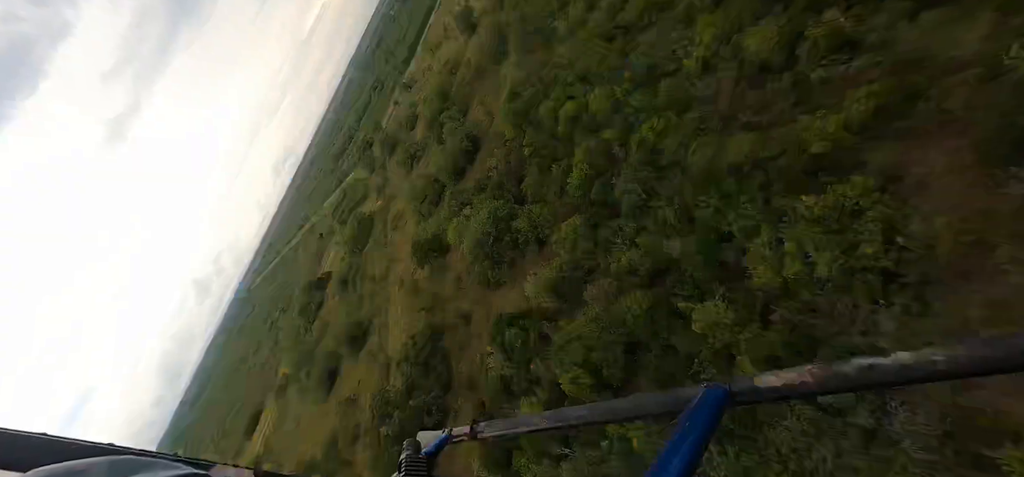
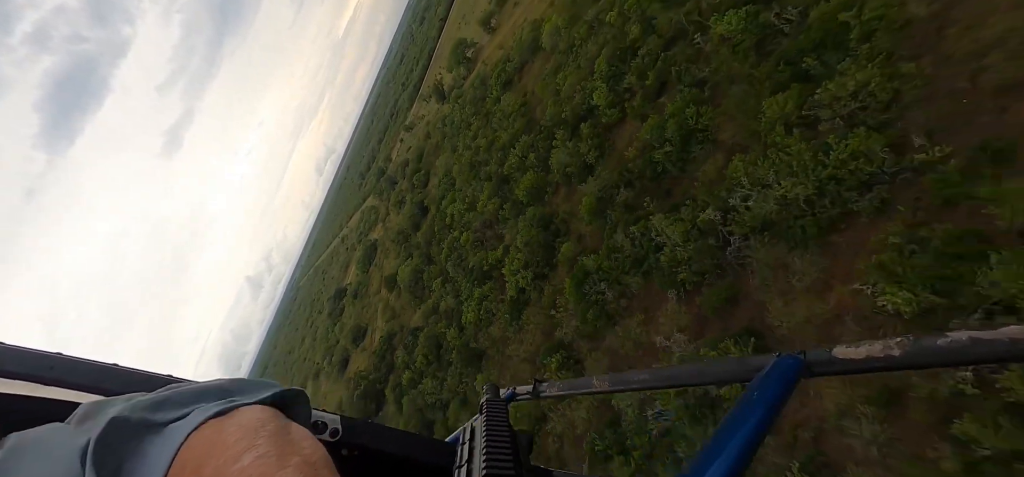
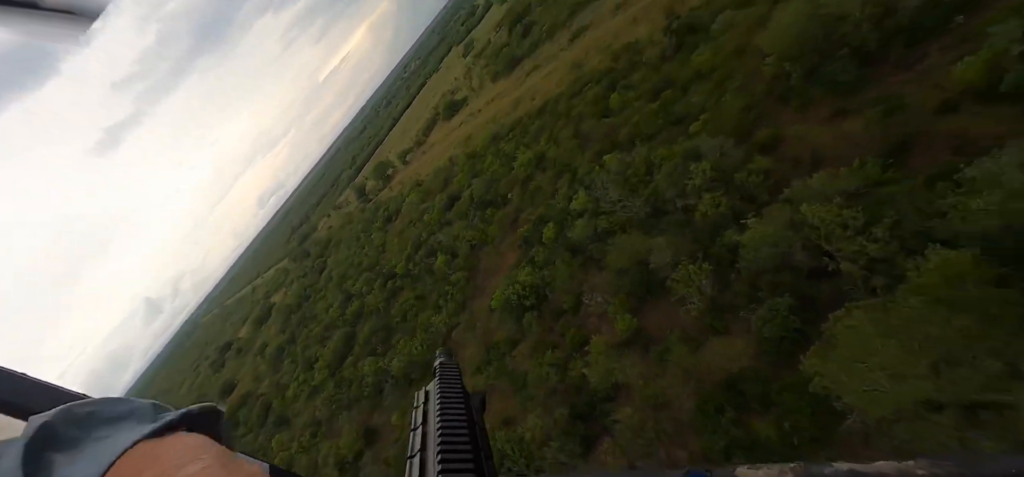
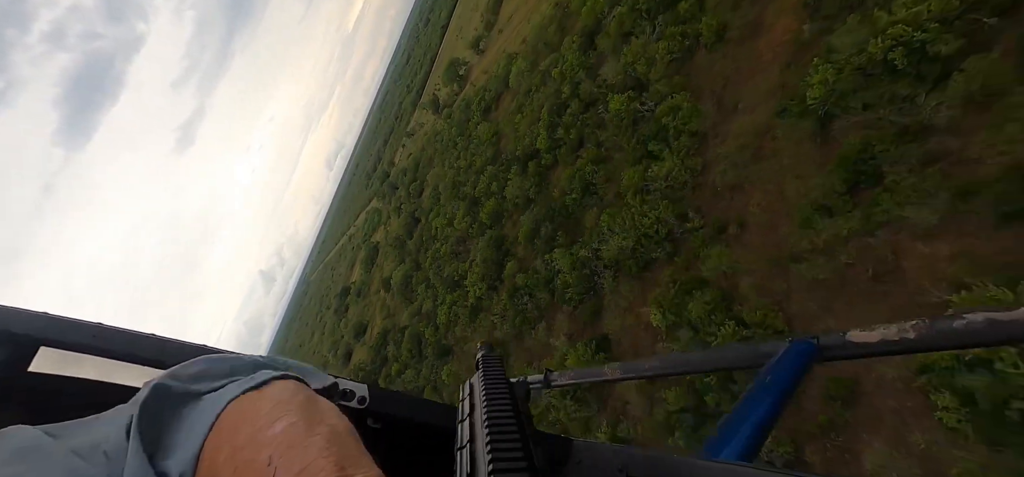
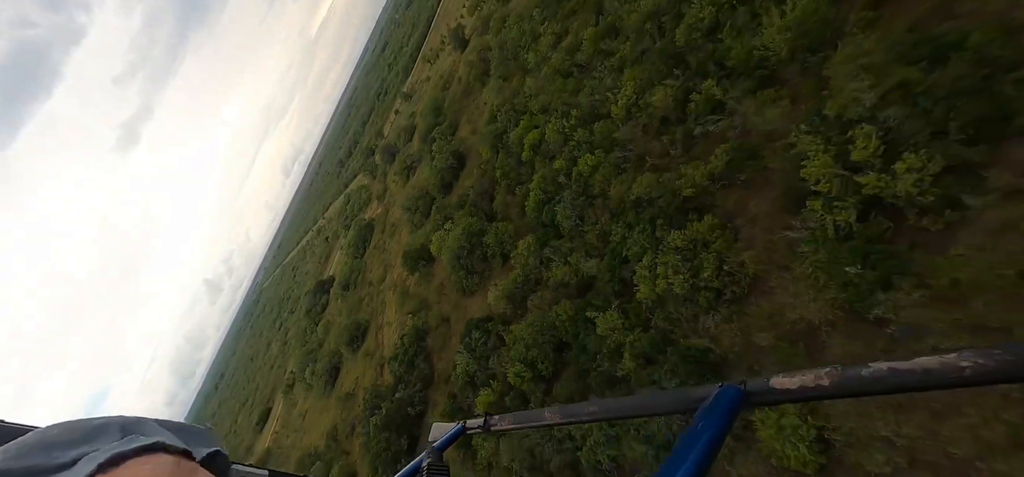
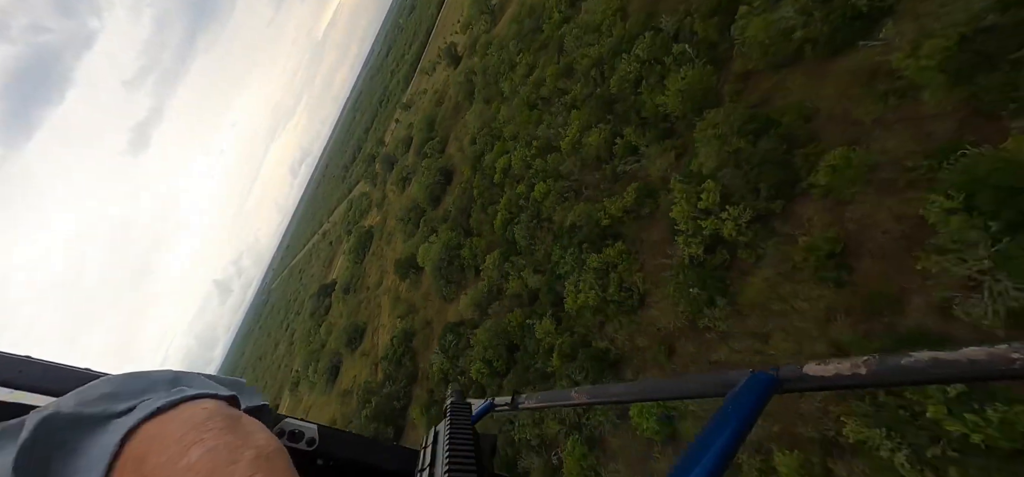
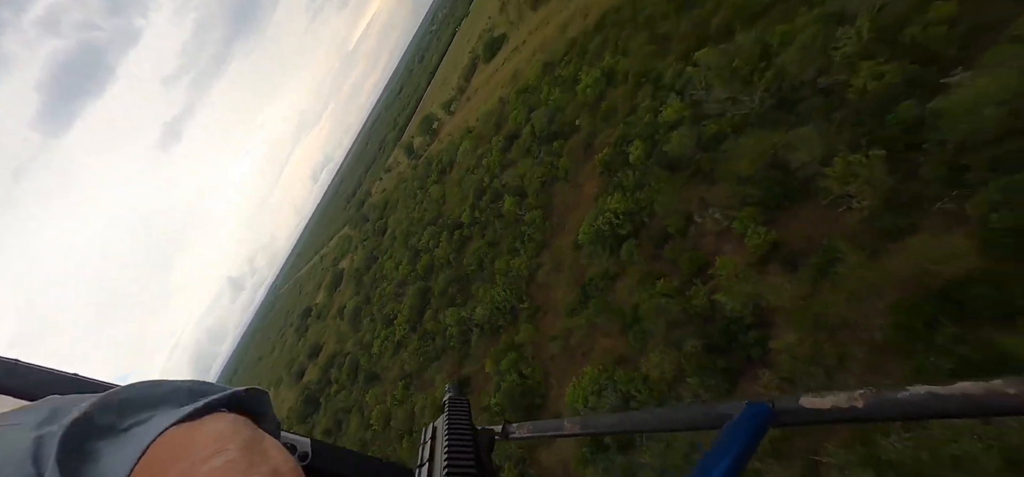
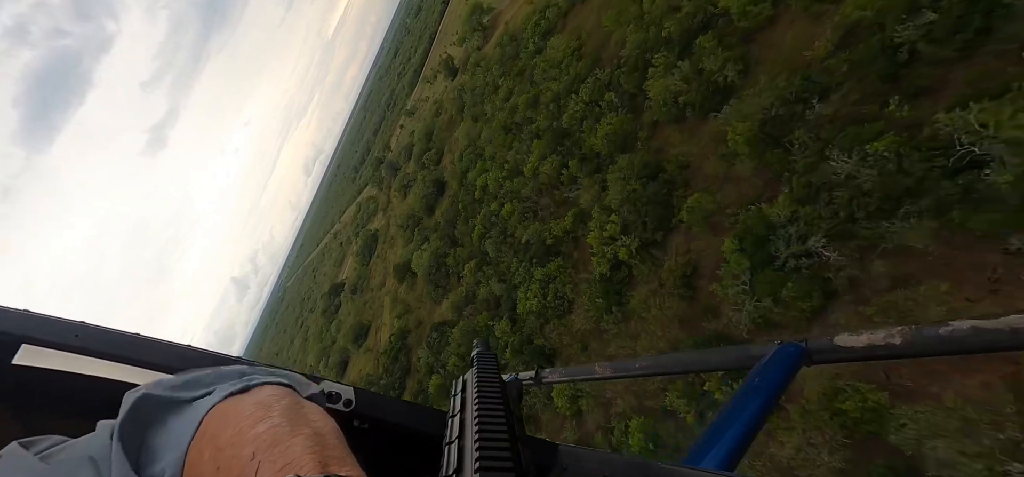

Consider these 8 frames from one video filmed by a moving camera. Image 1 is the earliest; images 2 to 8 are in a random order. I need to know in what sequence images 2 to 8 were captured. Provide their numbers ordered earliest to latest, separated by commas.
5, 6, 8, 2, 4, 7, 3
